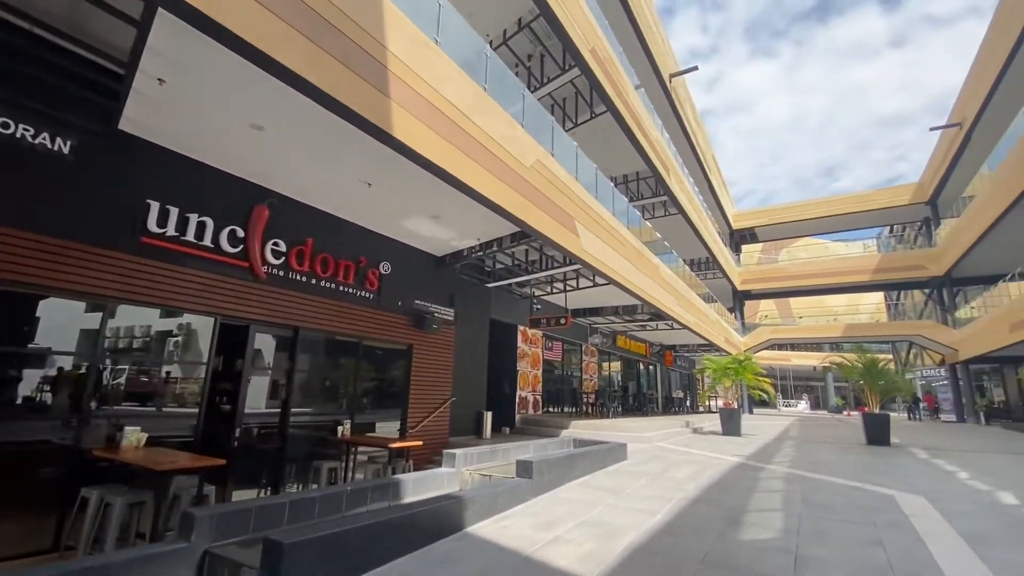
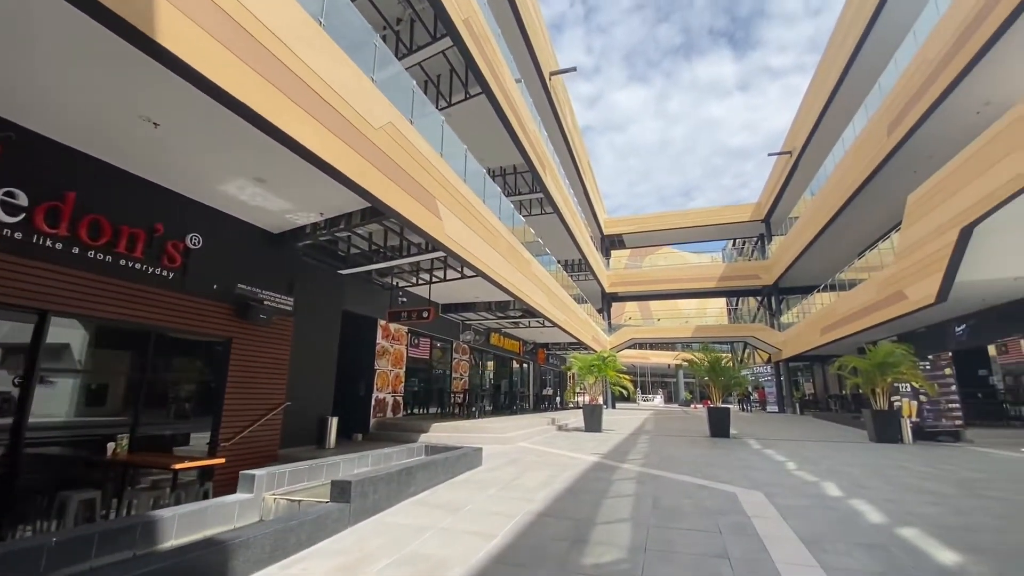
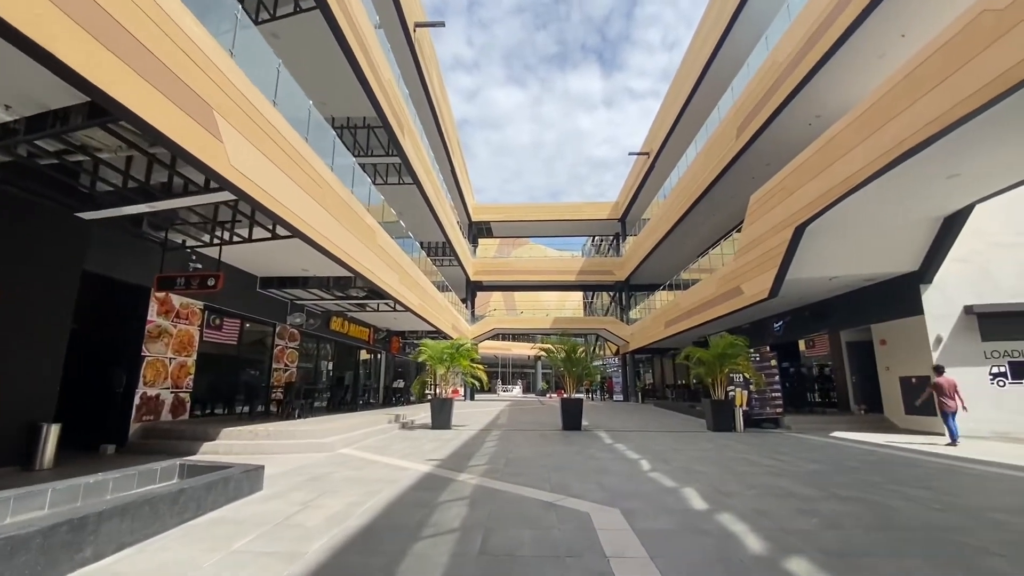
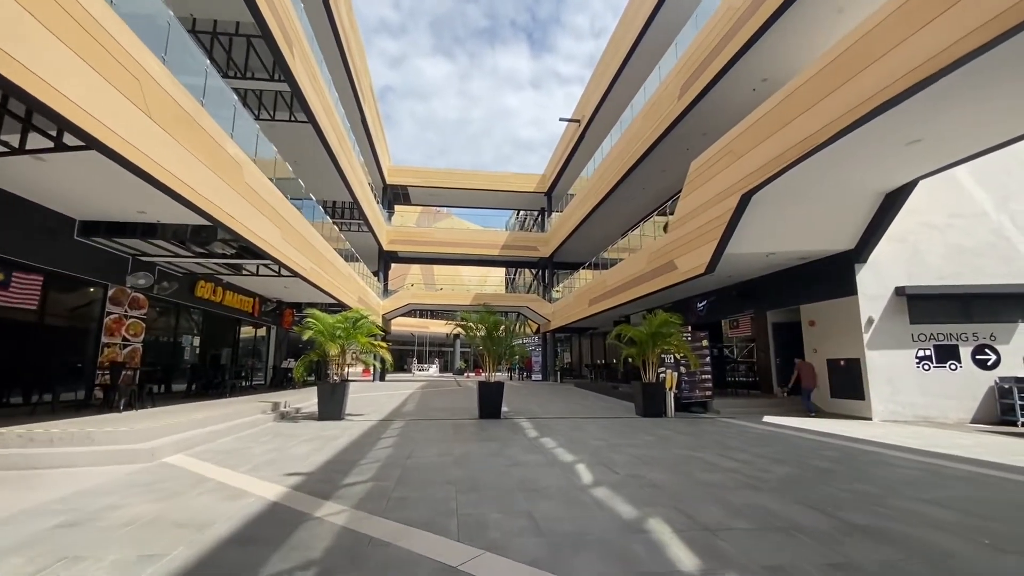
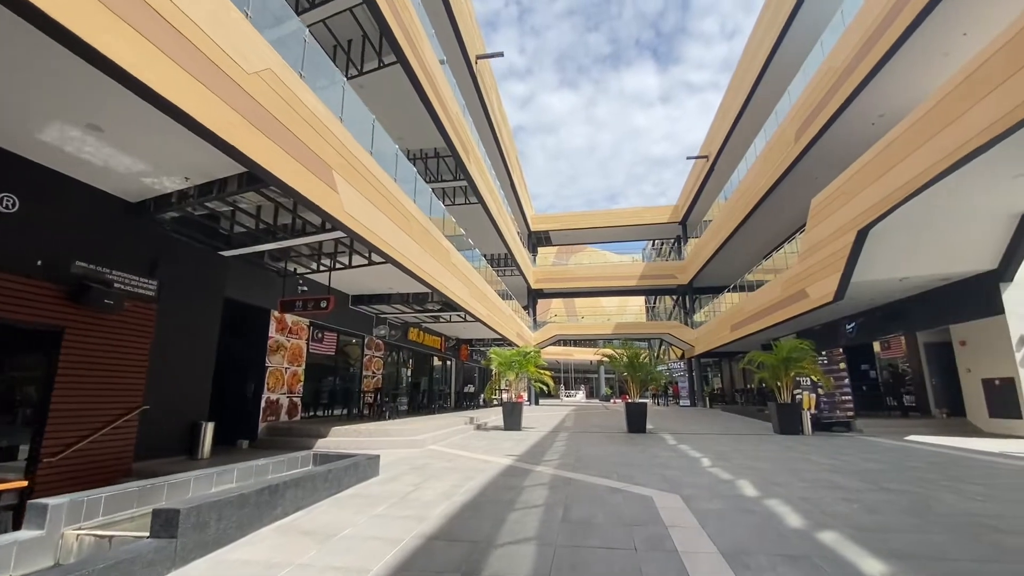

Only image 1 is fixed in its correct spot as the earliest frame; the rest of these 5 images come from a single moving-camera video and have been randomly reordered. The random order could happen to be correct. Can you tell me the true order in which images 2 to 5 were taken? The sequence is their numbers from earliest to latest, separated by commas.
2, 5, 3, 4
